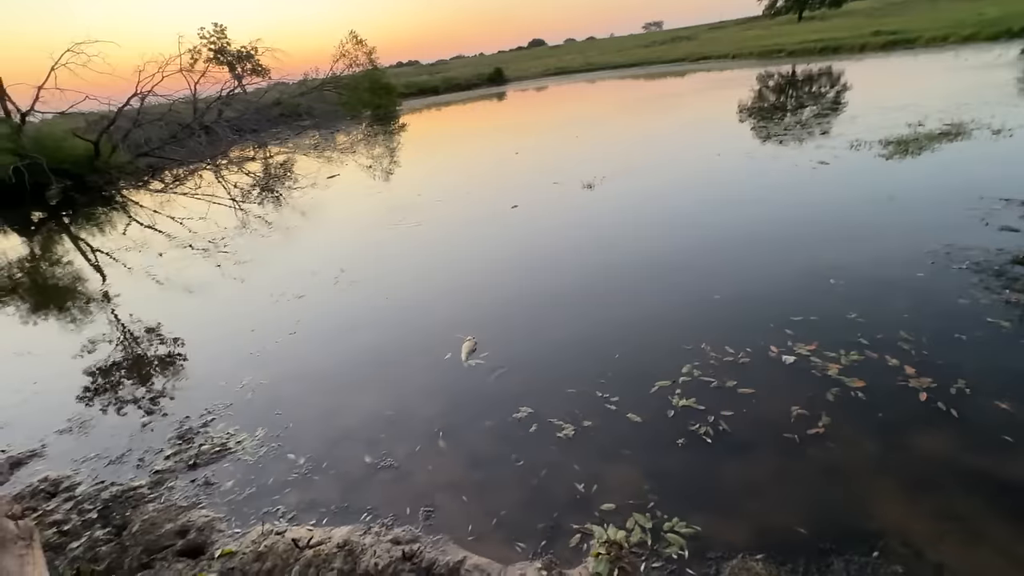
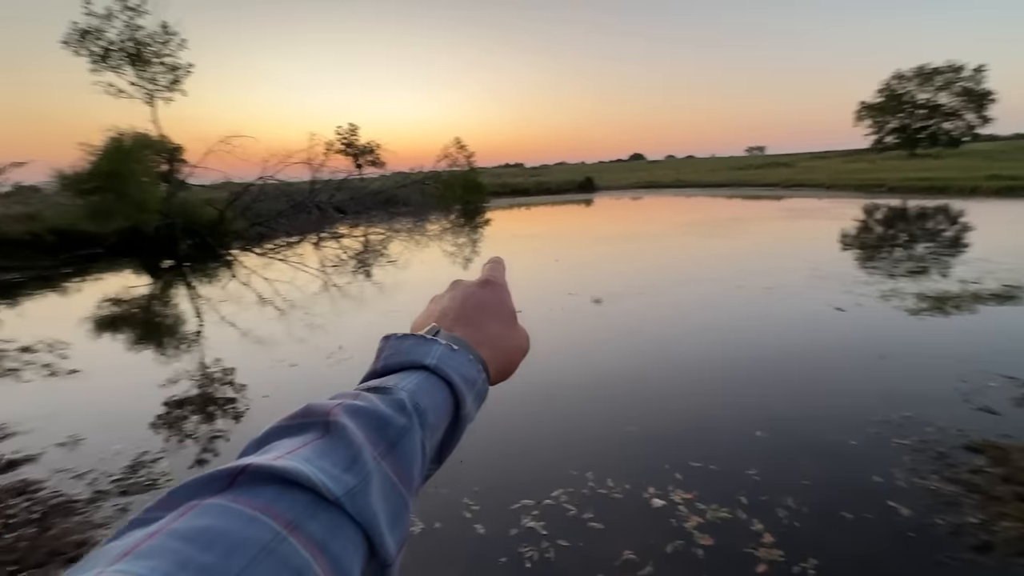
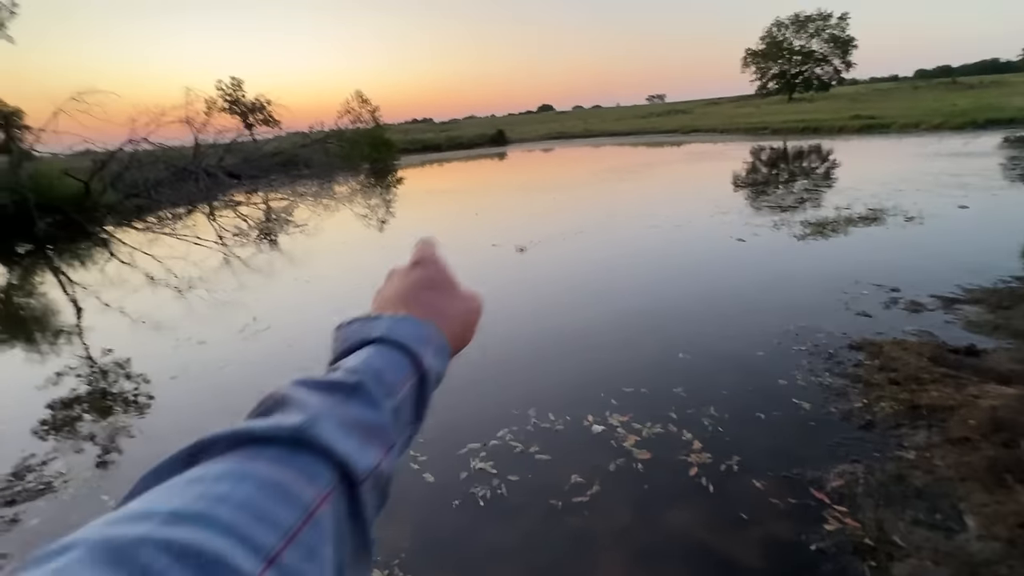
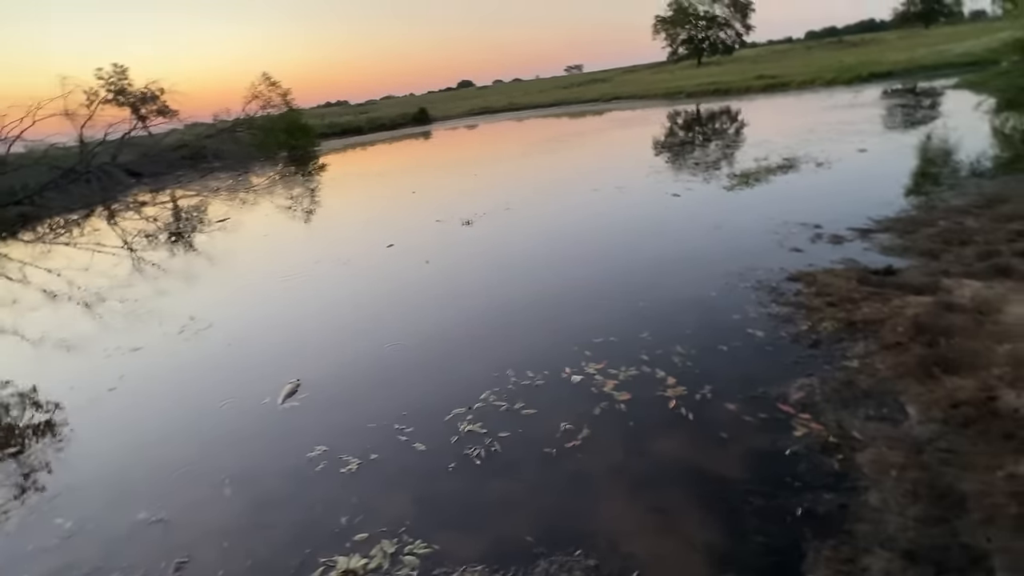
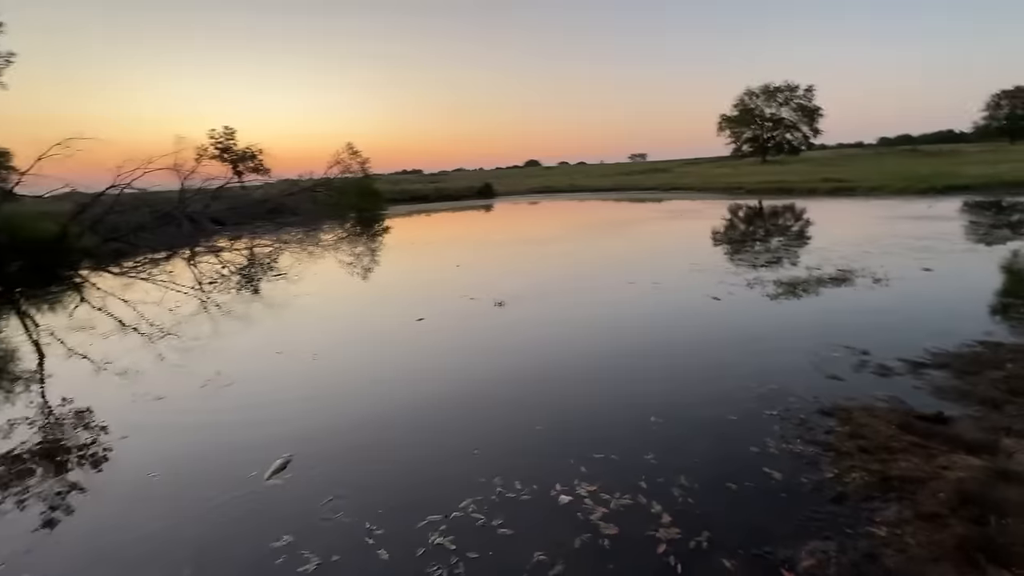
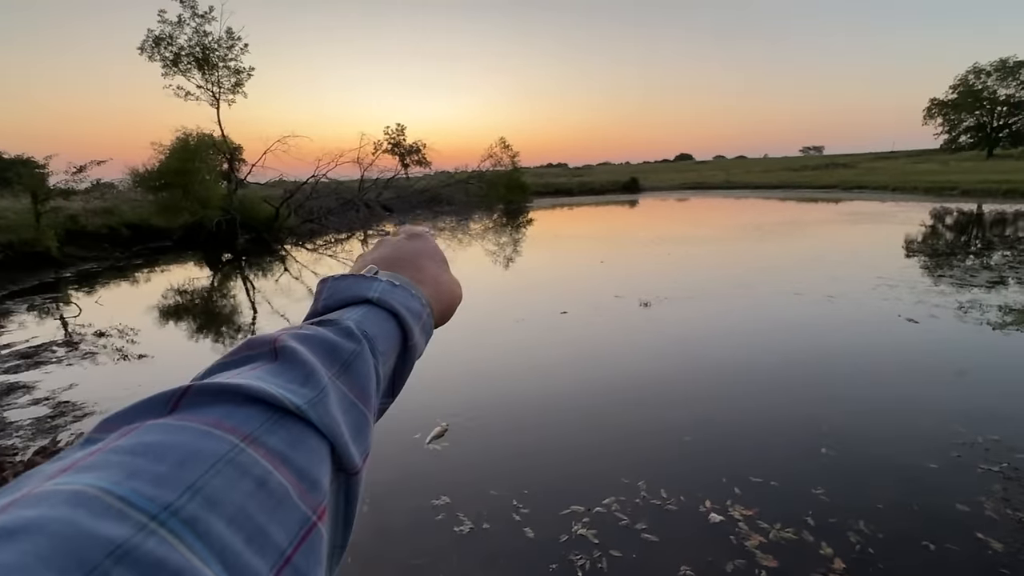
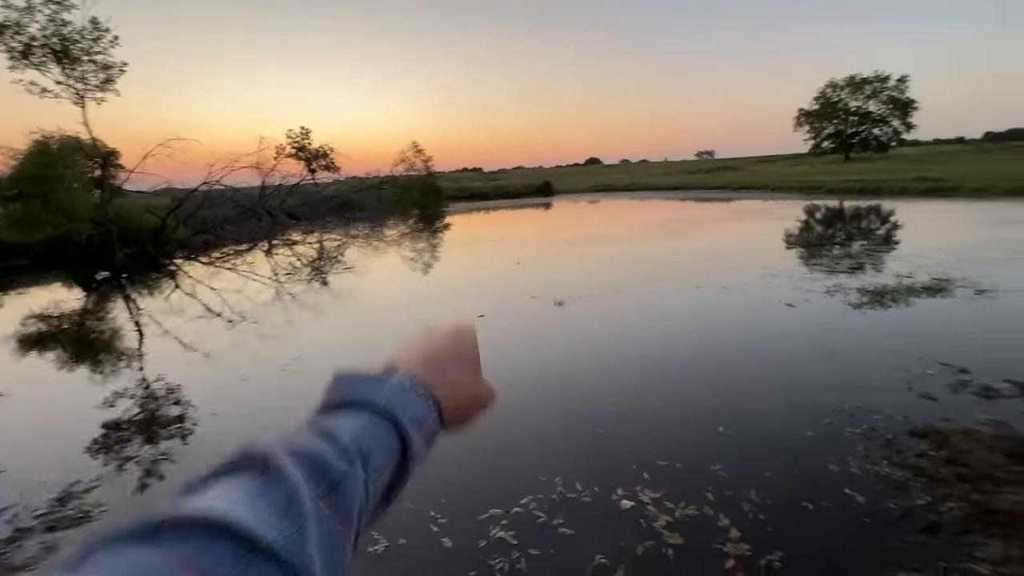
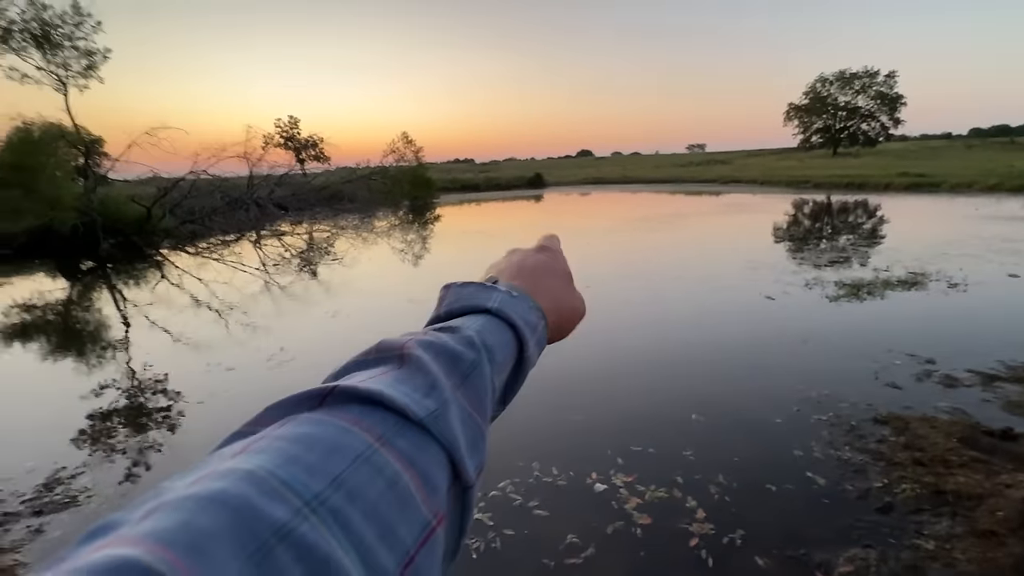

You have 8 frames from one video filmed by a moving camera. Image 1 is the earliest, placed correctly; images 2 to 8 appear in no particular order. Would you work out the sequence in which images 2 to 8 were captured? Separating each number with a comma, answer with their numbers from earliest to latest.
4, 3, 8, 2, 6, 7, 5
